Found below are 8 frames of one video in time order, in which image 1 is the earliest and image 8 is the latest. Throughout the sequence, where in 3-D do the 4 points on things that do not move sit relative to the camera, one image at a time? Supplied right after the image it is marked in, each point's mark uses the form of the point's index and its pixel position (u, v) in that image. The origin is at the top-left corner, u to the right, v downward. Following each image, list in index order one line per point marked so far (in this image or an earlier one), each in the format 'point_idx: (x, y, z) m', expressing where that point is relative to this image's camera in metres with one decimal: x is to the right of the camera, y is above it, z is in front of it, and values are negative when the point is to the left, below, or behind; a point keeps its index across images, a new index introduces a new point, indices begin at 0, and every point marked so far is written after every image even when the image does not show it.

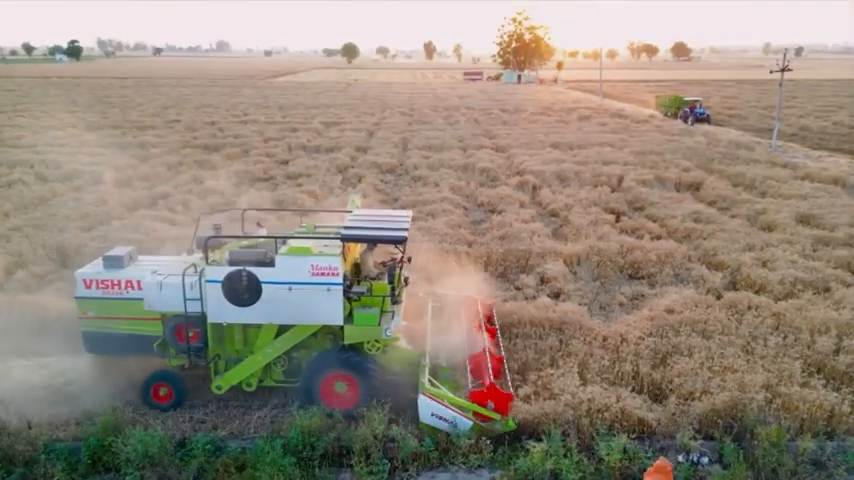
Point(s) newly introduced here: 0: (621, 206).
0: (+5.1, +0.8, +15.6) m
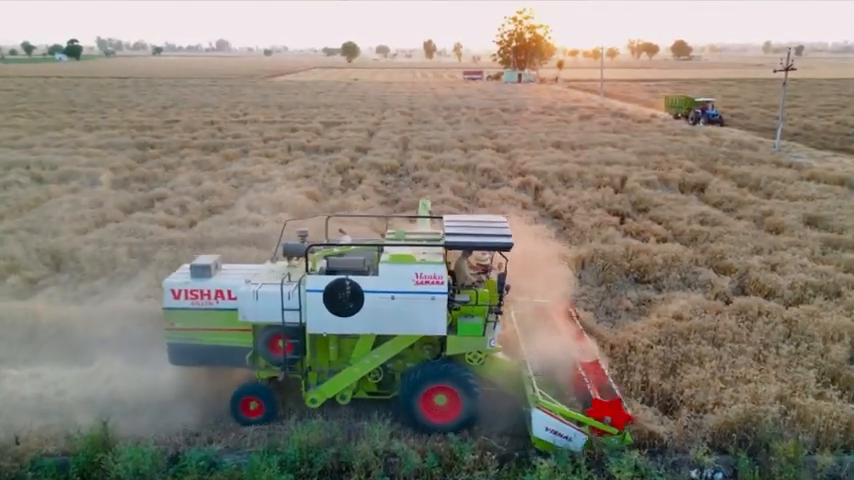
0: (+5.1, +0.8, +15.4) m
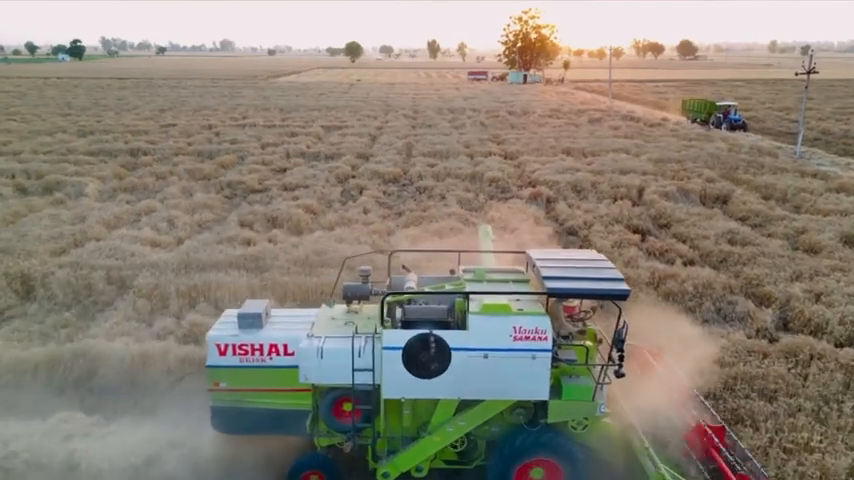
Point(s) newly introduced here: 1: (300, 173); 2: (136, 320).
0: (+5.2, +0.4, +14.3) m
1: (-4.0, +2.1, +19.5) m
2: (-4.4, -1.2, +9.2) m
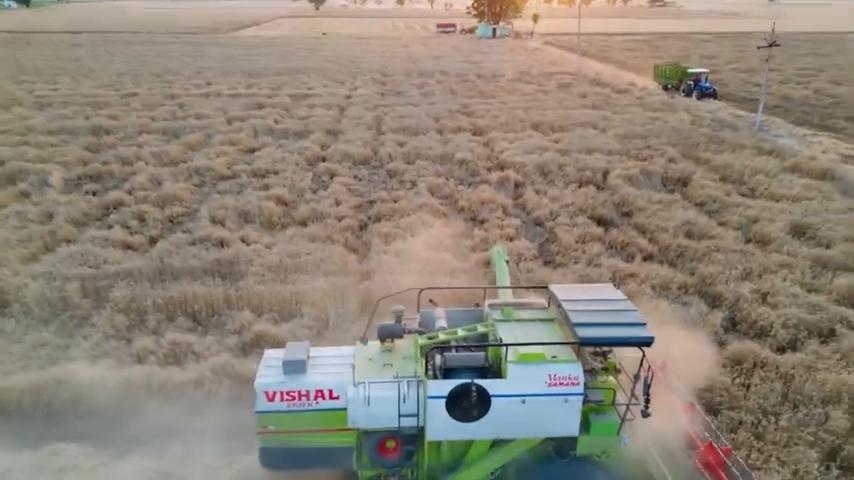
0: (+4.5, +0.6, +14.8) m
1: (-5.0, +2.7, +19.4) m
2: (-4.8, -1.5, +9.4) m
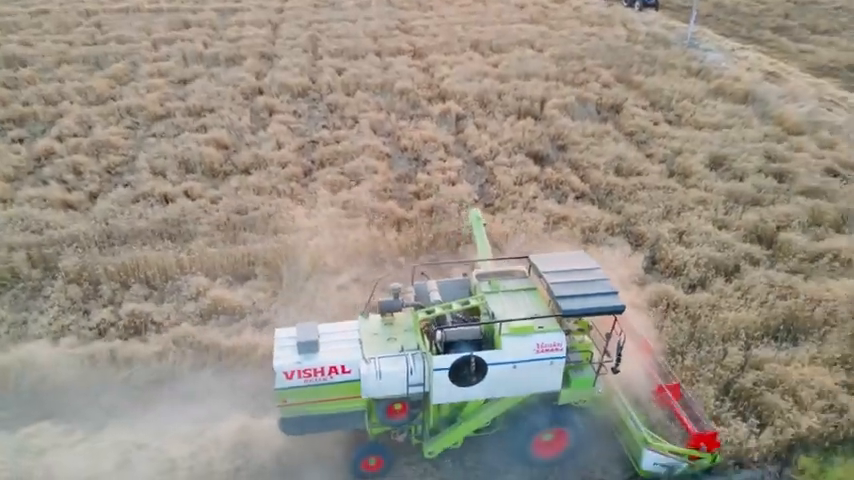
0: (+3.1, +2.3, +15.4) m
1: (-6.9, +4.6, +18.8) m
2: (-5.6, -1.1, +9.6) m
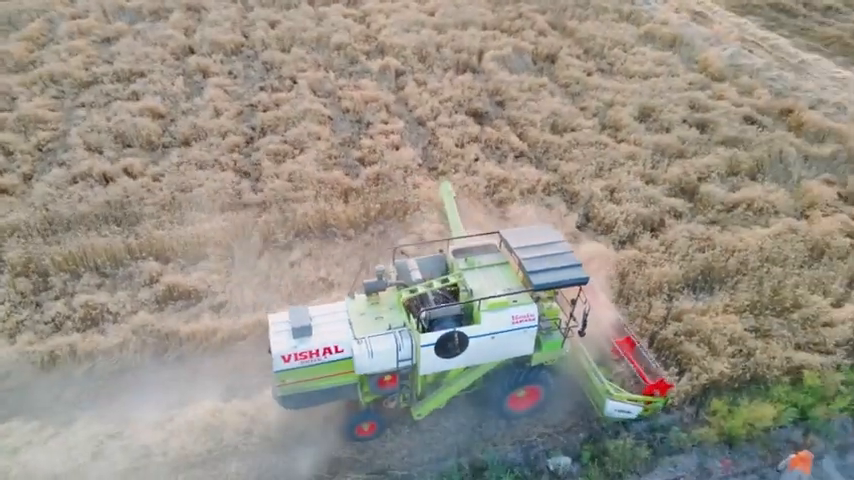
0: (+1.6, +3.5, +15.8) m
1: (-8.7, +5.5, +18.0) m
2: (-6.4, -1.0, +9.7) m
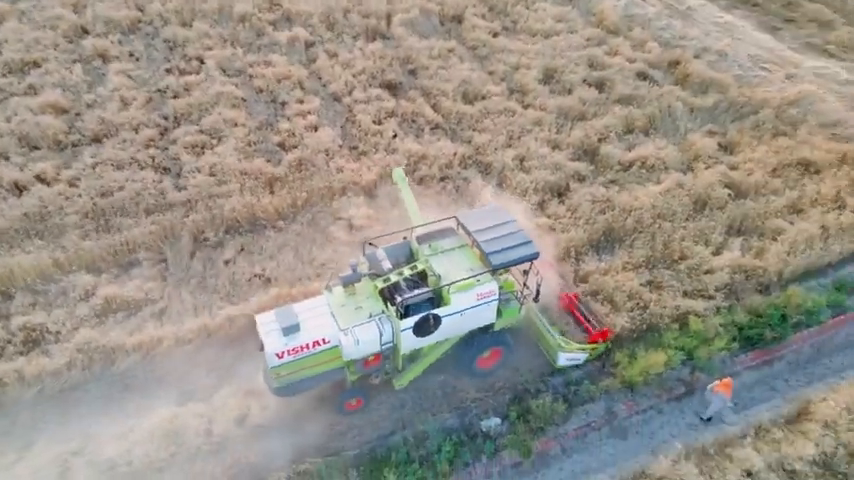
0: (-0.7, +4.3, +16.1) m
1: (-11.3, +5.6, +16.9) m
2: (-7.4, -1.5, +9.7) m
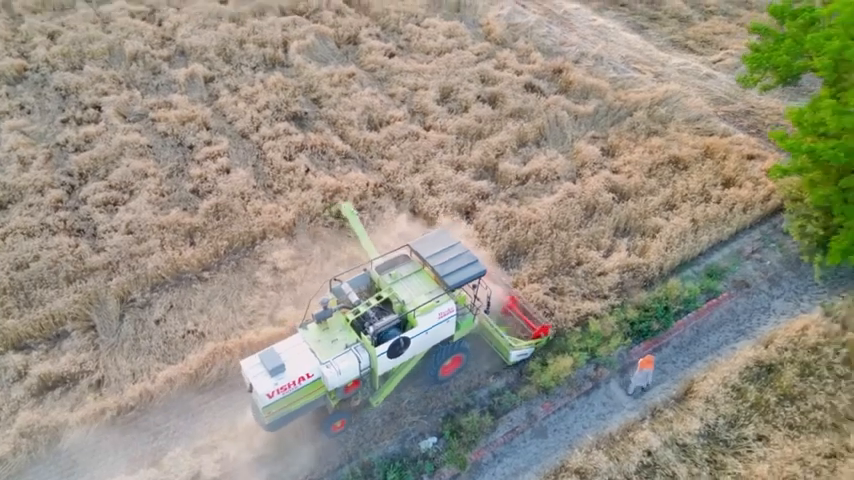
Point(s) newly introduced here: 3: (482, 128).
0: (-3.3, +3.6, +16.6) m
1: (-14.0, +3.7, +16.0) m
2: (-8.4, -3.1, +9.6) m
3: (+1.4, +2.9, +15.9) m
